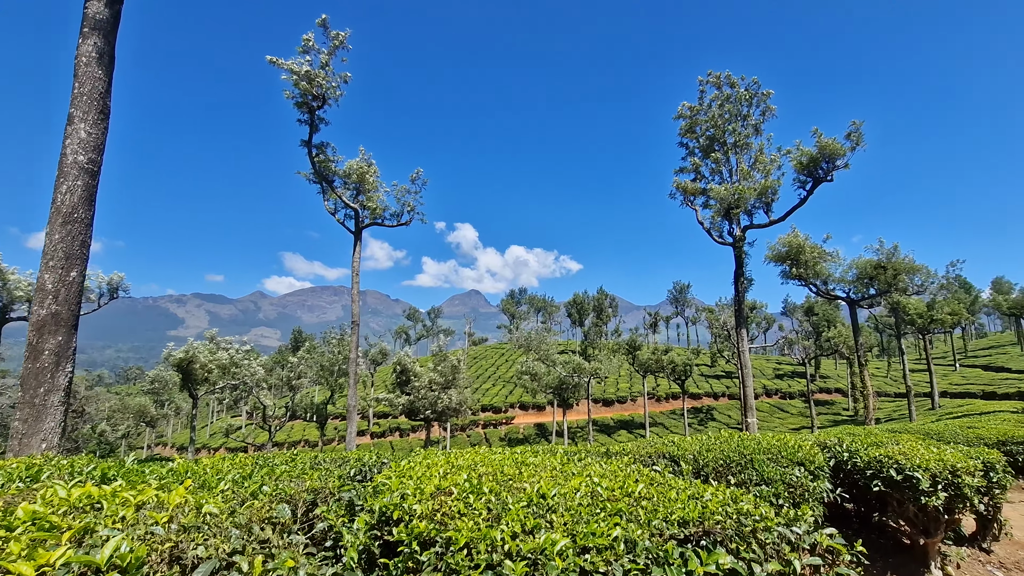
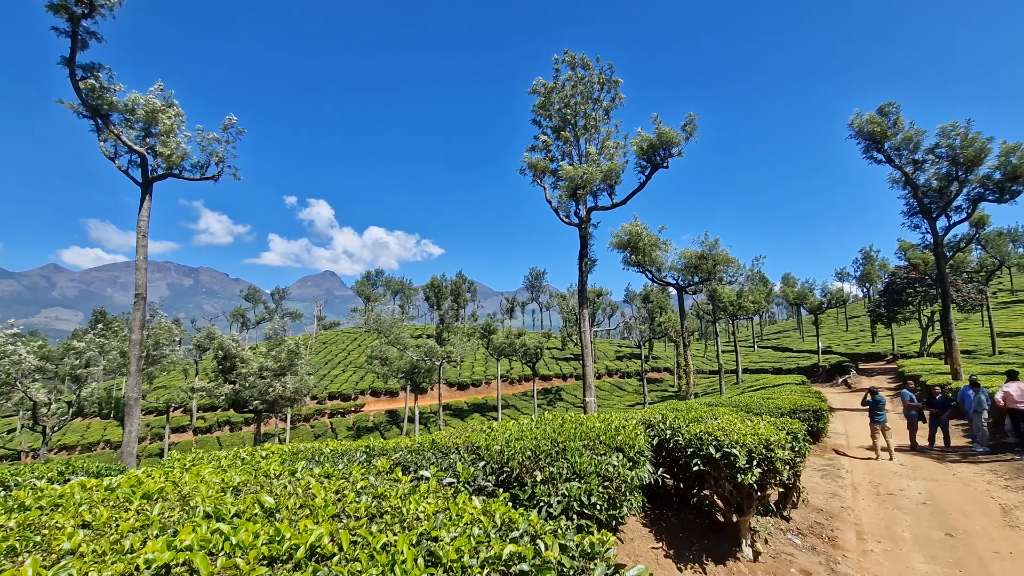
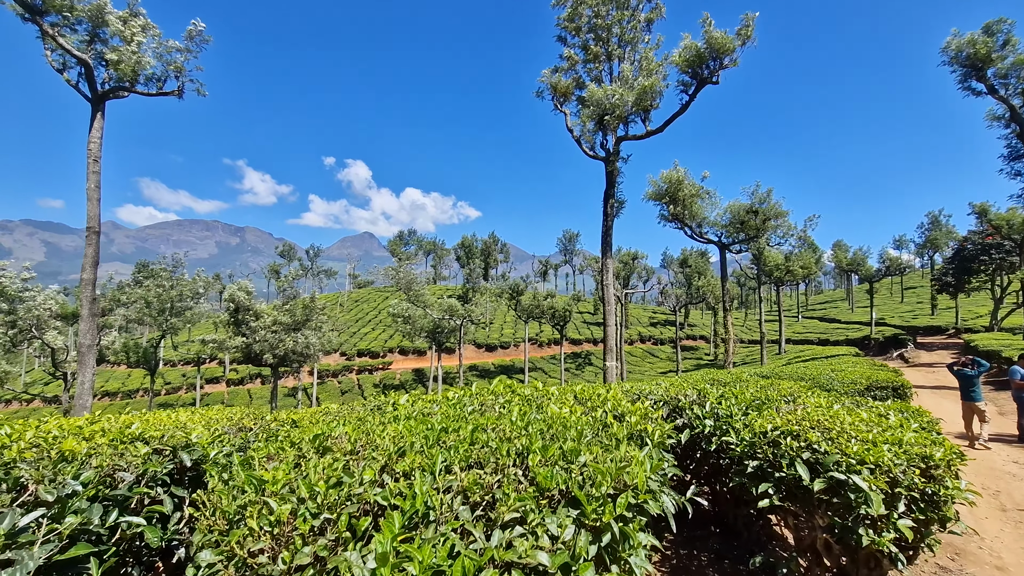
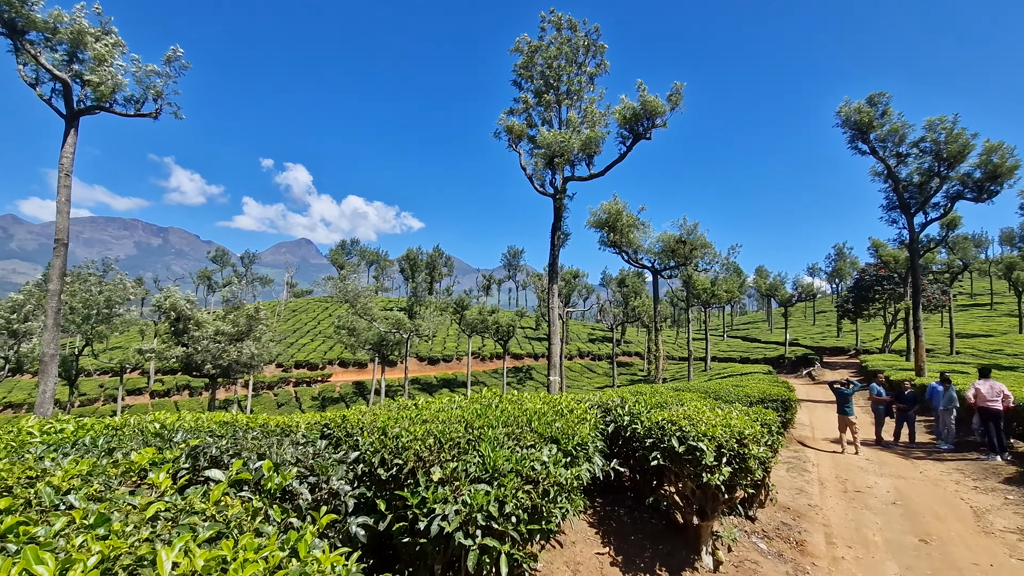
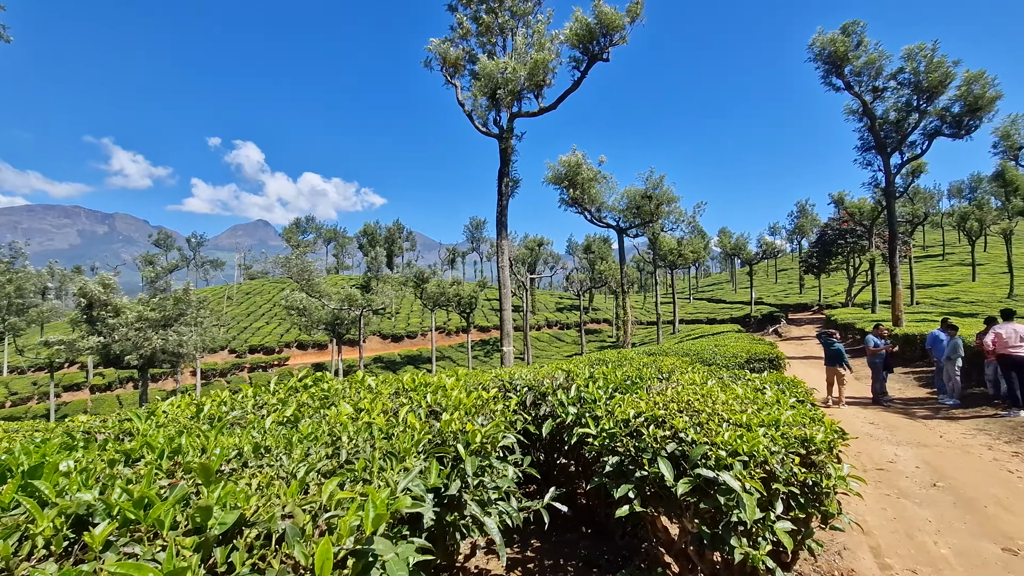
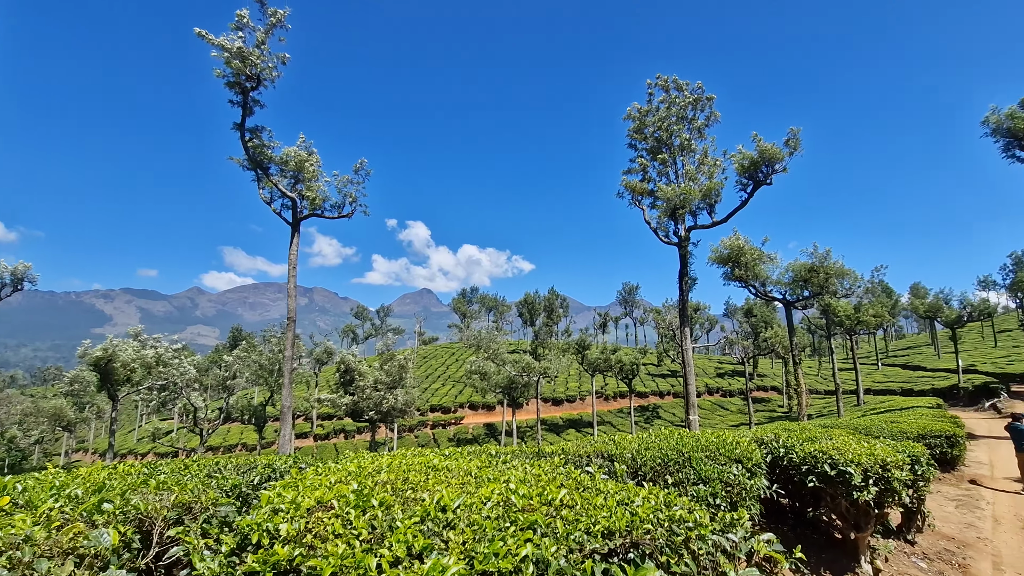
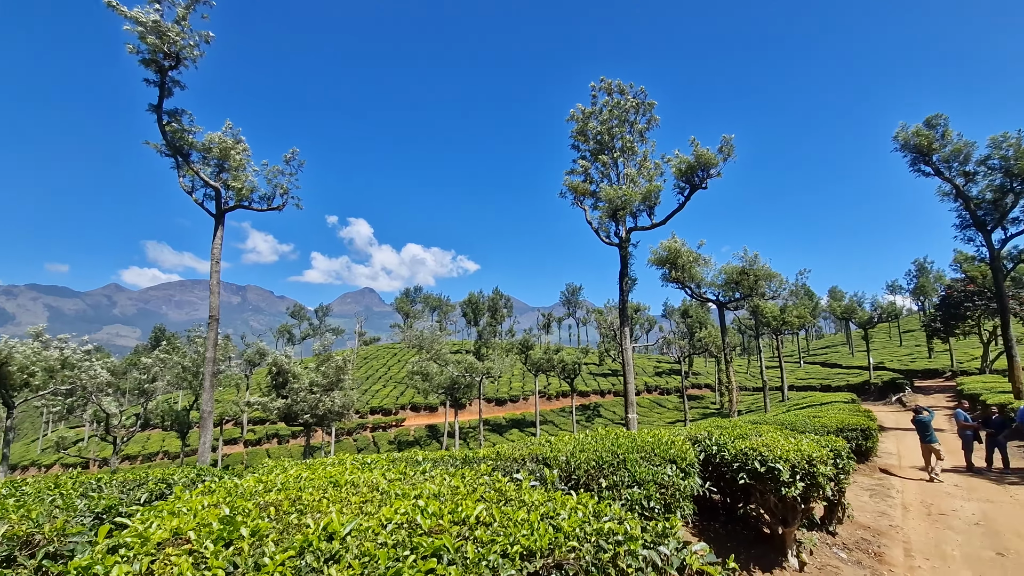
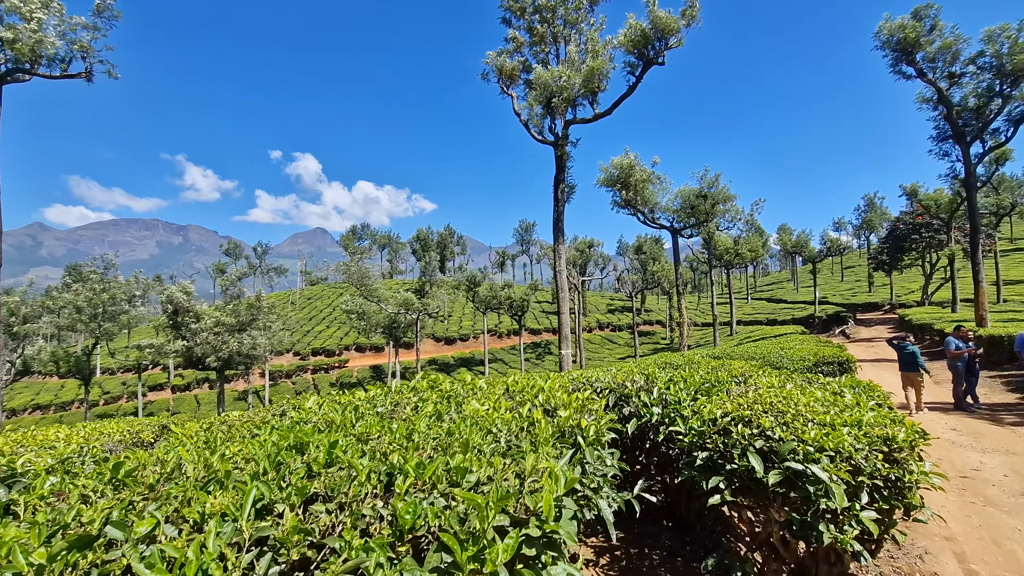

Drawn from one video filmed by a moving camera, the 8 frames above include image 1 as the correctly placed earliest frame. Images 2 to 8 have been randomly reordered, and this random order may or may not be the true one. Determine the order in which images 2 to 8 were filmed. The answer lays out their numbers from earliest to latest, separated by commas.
6, 7, 2, 4, 3, 8, 5
